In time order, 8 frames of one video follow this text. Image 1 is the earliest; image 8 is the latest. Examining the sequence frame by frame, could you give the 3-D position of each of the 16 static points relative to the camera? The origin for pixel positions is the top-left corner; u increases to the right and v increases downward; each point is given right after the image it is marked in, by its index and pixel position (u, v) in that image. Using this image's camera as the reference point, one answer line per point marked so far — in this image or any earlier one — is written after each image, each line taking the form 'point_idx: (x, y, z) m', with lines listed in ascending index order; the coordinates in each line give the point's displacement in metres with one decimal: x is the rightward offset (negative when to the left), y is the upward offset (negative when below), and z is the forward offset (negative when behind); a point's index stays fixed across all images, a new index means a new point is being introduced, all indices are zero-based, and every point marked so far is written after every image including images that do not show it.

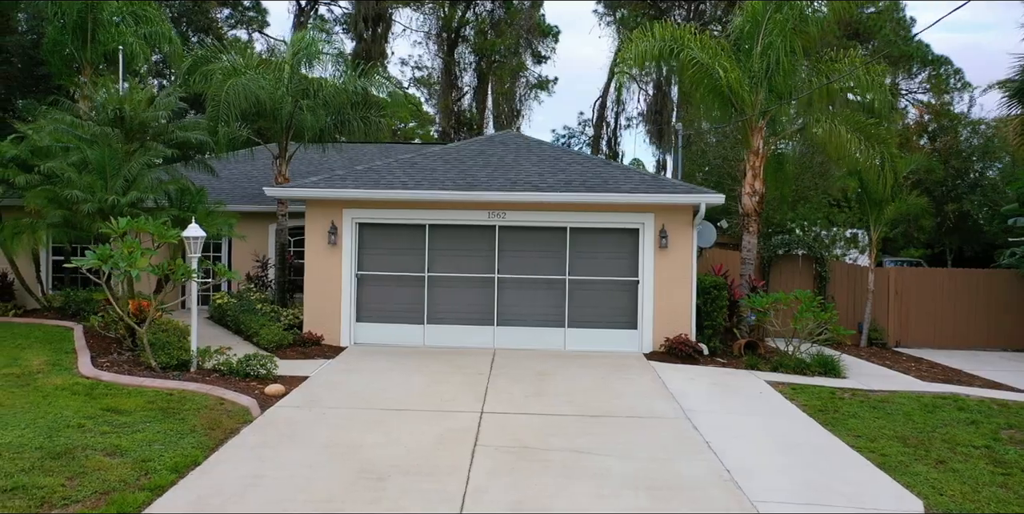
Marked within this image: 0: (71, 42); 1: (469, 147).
0: (-10.2, +5.0, +18.6) m
1: (-0.7, +1.7, +12.5) m
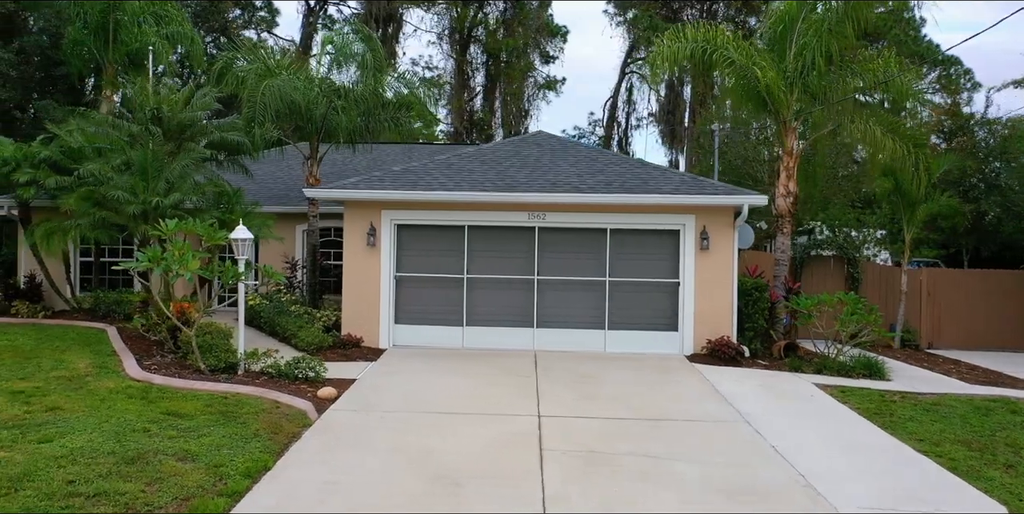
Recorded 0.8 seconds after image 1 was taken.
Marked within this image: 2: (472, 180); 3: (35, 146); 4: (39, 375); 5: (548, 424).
0: (-9.7, +4.9, +18.6) m
1: (-0.1, +1.7, +12.4) m
2: (-0.5, +1.1, +11.1) m
3: (-7.7, +1.8, +13.1) m
4: (-4.8, -1.2, +8.3) m
5: (+0.4, -1.5, +7.3) m
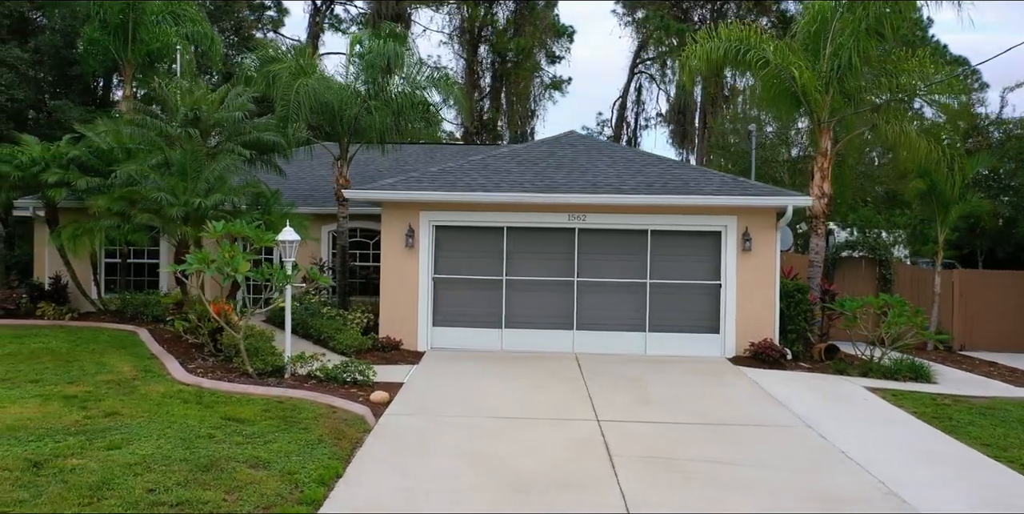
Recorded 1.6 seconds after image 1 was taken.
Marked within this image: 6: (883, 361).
0: (-9.1, +4.9, +18.5) m
1: (+0.4, +1.6, +12.3) m
2: (0.0, +1.0, +11.0) m
3: (-7.2, +1.8, +13.0) m
4: (-4.3, -1.2, +8.2) m
5: (+0.9, -1.5, +7.2) m
6: (+4.8, -1.3, +10.5) m
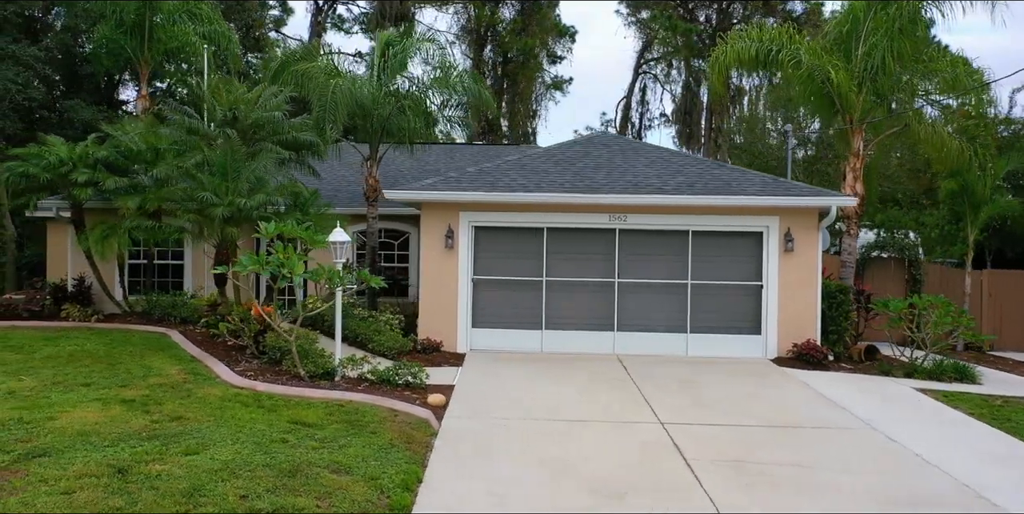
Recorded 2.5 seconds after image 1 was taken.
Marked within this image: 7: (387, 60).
0: (-8.7, +4.9, +18.3) m
1: (+0.9, +1.6, +12.2) m
2: (+0.5, +1.0, +10.9) m
3: (-6.7, +1.8, +12.9) m
4: (-3.7, -1.2, +8.1) m
5: (+1.5, -1.6, +7.1) m
6: (+5.4, -1.4, +10.5) m
7: (-2.0, +3.1, +12.5) m
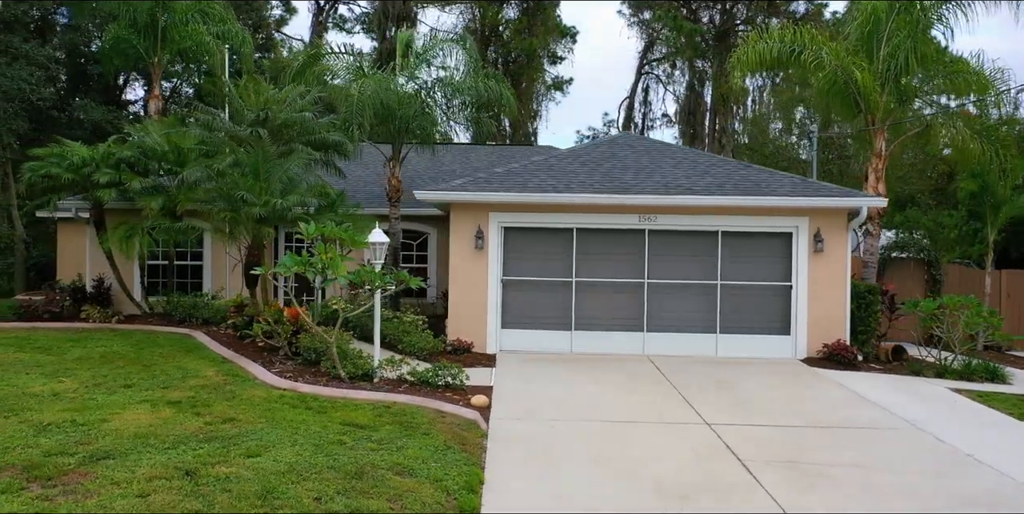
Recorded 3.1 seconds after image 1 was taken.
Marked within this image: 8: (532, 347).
0: (-8.3, +4.9, +18.2) m
1: (+1.3, +1.6, +12.2) m
2: (+0.9, +1.0, +10.9) m
3: (-6.3, +1.7, +12.8) m
4: (-3.3, -1.3, +8.0) m
5: (+1.9, -1.6, +7.1) m
6: (+5.8, -1.4, +10.5) m
7: (-1.6, +3.1, +12.5) m
8: (+0.3, -1.2, +10.9) m
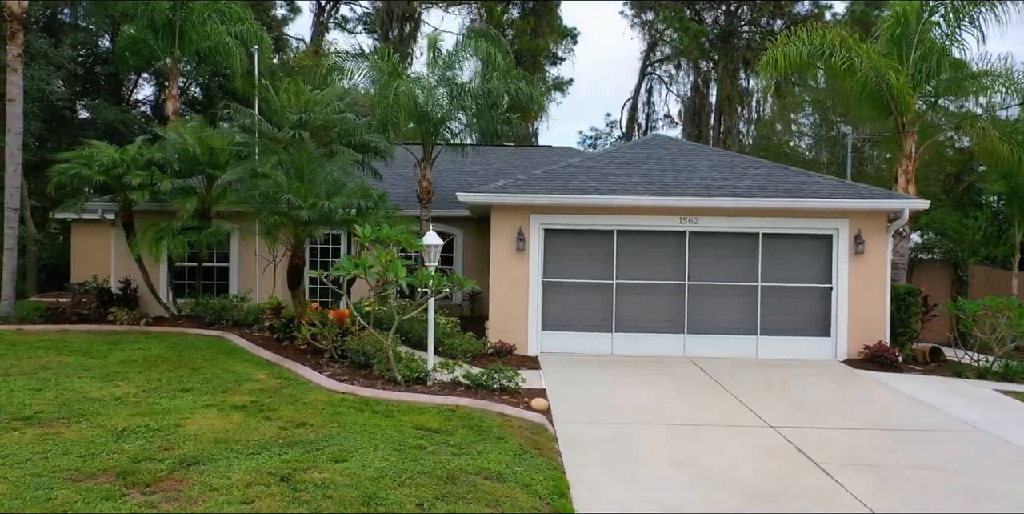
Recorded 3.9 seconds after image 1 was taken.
0: (-7.9, +4.9, +18.1) m
1: (+1.8, +1.6, +12.2) m
2: (+1.5, +1.0, +10.9) m
3: (-5.8, +1.7, +12.7) m
4: (-2.7, -1.3, +8.0) m
5: (+2.5, -1.6, +7.1) m
6: (+6.3, -1.4, +10.5) m
7: (-1.1, +3.1, +12.5) m
8: (+0.8, -1.2, +10.9) m
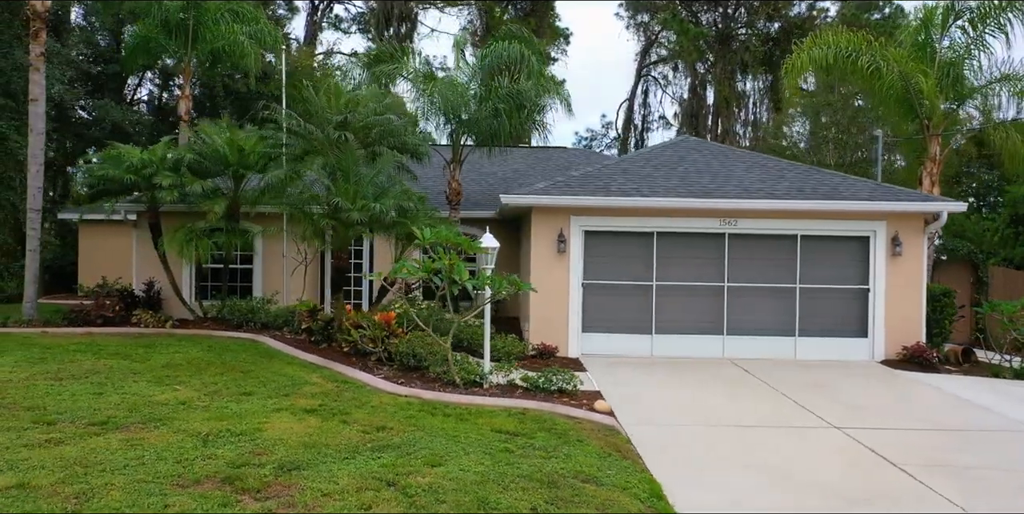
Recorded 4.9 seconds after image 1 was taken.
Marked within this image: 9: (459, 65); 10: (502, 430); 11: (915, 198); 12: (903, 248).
0: (-7.5, +4.8, +17.9) m
1: (+2.3, +1.6, +12.3) m
2: (+2.0, +1.0, +10.9) m
3: (-5.3, +1.7, +12.6) m
4: (-2.1, -1.3, +7.9) m
5: (+3.1, -1.6, +7.2) m
6: (+6.9, -1.4, +10.7) m
7: (-0.6, +3.0, +12.5) m
8: (+1.4, -1.3, +10.9) m
9: (-0.8, +3.0, +12.6) m
10: (-0.1, -1.4, +6.6) m
11: (+5.3, +0.8, +10.6) m
12: (+5.2, +0.1, +10.8) m
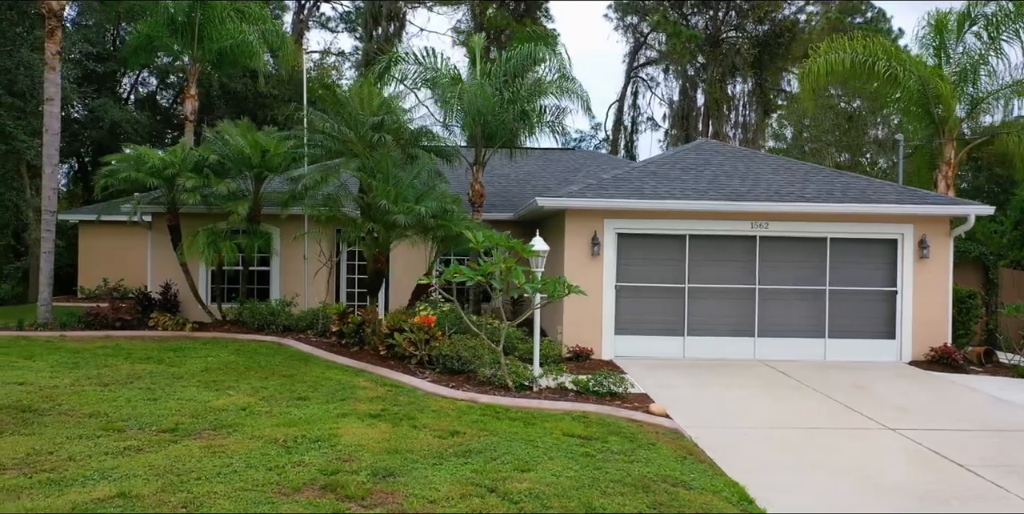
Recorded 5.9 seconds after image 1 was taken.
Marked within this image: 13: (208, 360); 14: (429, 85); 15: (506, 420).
0: (-7.3, +4.8, +17.7) m
1: (+2.7, +1.5, +12.4) m
2: (+2.5, +0.9, +11.0) m
3: (-4.9, +1.7, +12.4) m
4: (-1.6, -1.3, +7.9) m
5: (+3.7, -1.6, +7.3) m
6: (+7.3, -1.4, +10.9) m
7: (-0.2, +3.0, +12.5) m
8: (+1.8, -1.3, +11.0) m
9: (-0.4, +3.0, +12.6) m
10: (+0.5, -1.4, +6.6) m
11: (+5.7, +0.7, +10.8) m
12: (+5.7, +0.1, +11.0) m
13: (-3.8, -1.3, +10.0) m
14: (-1.3, +2.7, +12.8) m
15: (-0.1, -1.4, +7.0) m
